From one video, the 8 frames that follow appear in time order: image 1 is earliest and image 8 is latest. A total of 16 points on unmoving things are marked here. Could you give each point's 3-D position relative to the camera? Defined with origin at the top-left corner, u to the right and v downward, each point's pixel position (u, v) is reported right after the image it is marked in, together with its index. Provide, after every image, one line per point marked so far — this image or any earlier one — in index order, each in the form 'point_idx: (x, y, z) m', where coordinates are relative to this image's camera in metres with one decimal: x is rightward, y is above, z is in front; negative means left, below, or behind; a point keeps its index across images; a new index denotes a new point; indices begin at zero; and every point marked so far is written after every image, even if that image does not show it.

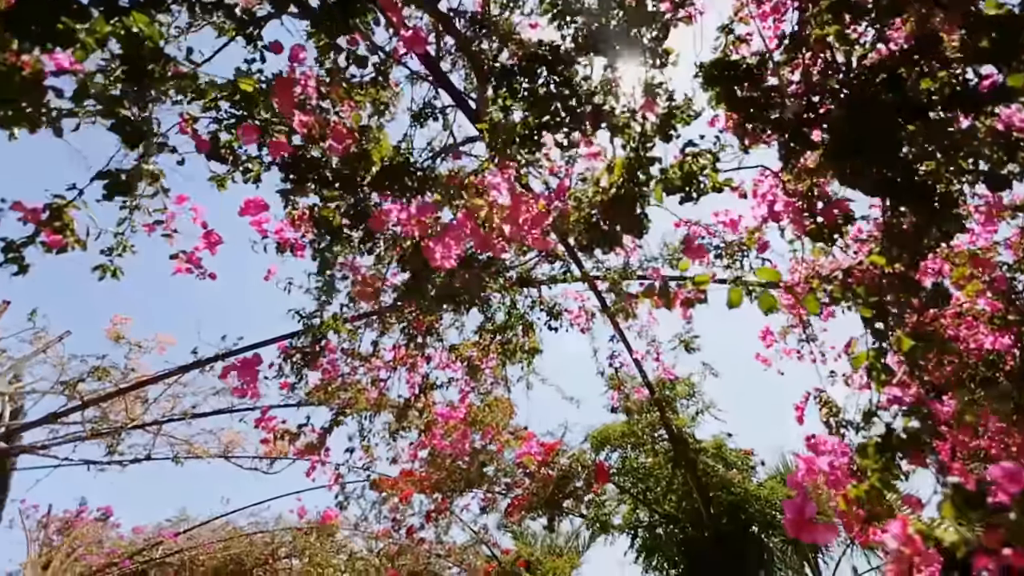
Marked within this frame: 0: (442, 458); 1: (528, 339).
0: (-0.8, -1.9, +5.5) m
1: (+0.1, -0.4, +3.9) m
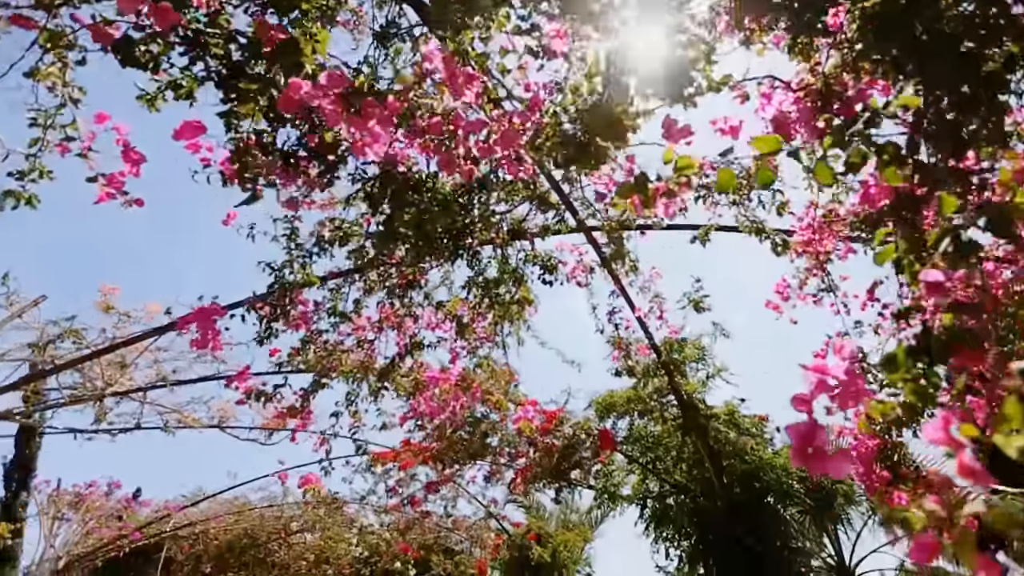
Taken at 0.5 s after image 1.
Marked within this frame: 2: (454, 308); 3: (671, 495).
0: (-0.8, -1.5, +5.3) m
1: (+0.1, -0.1, +3.6) m
2: (-0.5, -0.1, +3.8) m
3: (+1.9, -2.4, +5.5) m
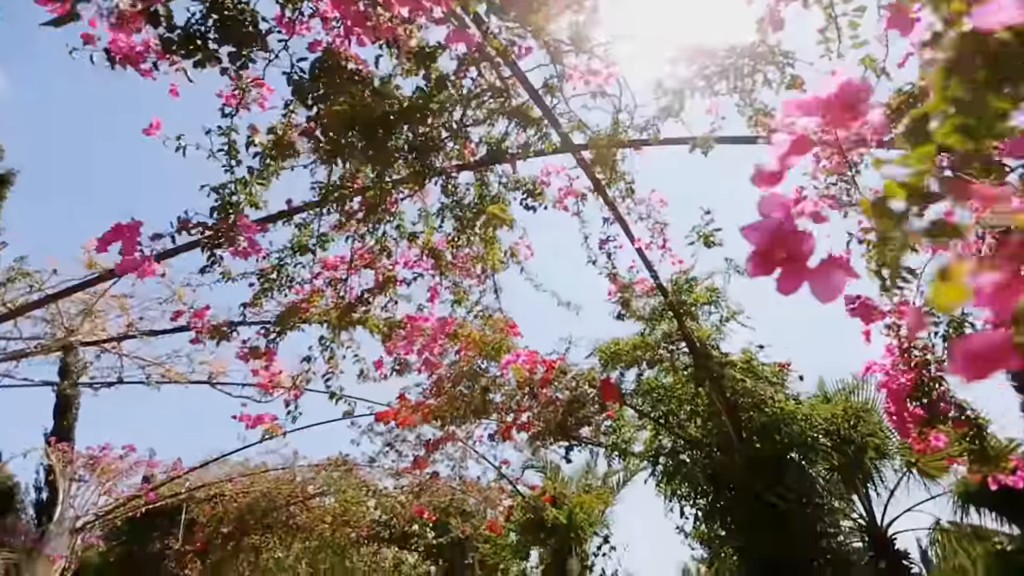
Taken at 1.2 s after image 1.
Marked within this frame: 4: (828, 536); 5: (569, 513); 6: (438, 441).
0: (-0.8, -1.0, +5.1) m
1: (-0.1, +0.4, +3.3) m
2: (-0.6, +0.3, +3.4) m
3: (+1.9, -1.8, +5.2) m
4: (+3.3, -2.6, +4.9) m
5: (+1.0, -3.9, +8.2) m
6: (-1.0, -2.1, +6.6) m
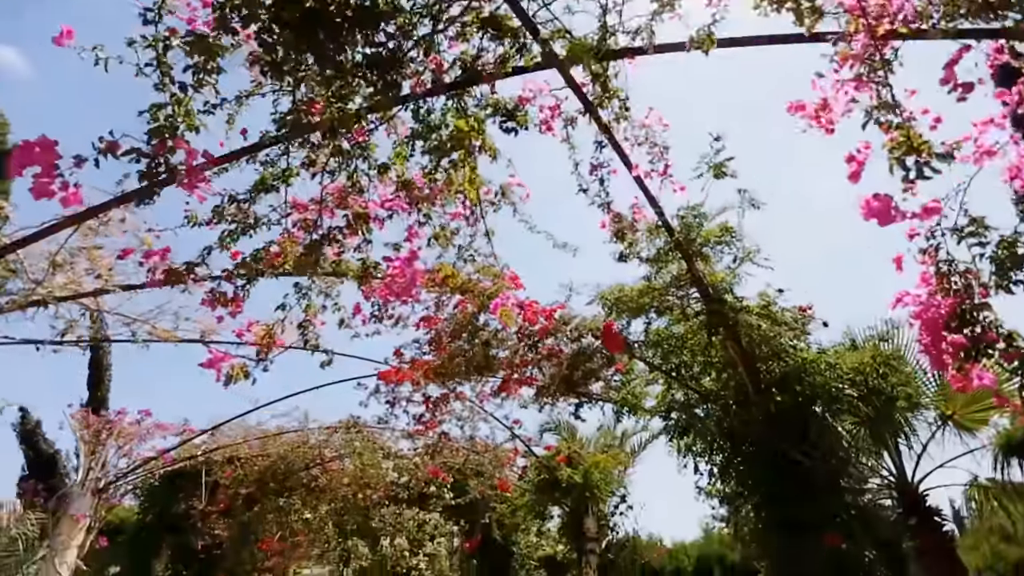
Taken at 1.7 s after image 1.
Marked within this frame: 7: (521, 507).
0: (-0.8, -0.5, +4.9) m
1: (-0.2, +0.8, +3.0) m
2: (-0.7, +0.7, +3.2) m
3: (+1.9, -1.2, +4.9) m
4: (+3.3, -2.0, +4.6) m
5: (+1.2, -3.1, +8.1) m
6: (-0.9, -1.5, +6.4) m
7: (+0.2, -4.2, +9.1) m
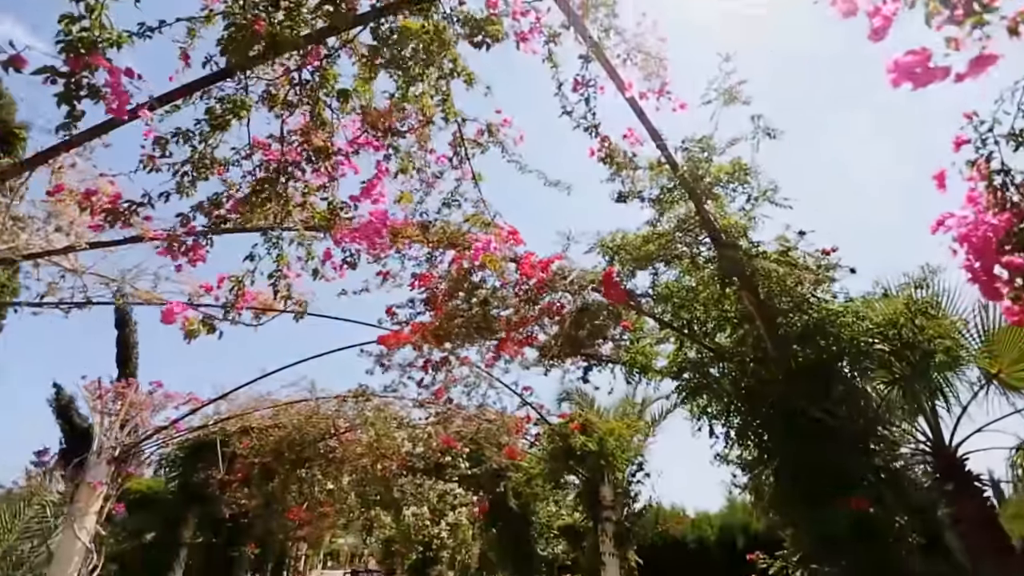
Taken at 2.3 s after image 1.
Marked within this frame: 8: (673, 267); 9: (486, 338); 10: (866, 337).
0: (-0.8, -0.1, +4.7) m
1: (-0.3, +1.1, +2.6) m
2: (-0.8, +1.0, +2.9) m
3: (+1.9, -0.7, +4.6) m
4: (+3.4, -1.5, +4.3) m
5: (+1.4, -2.5, +7.9) m
6: (-0.8, -1.0, +6.3) m
7: (+0.5, -3.5, +9.0) m
8: (+1.4, +0.2, +4.2) m
9: (-0.3, -0.5, +4.9) m
10: (+3.2, -0.4, +4.3) m
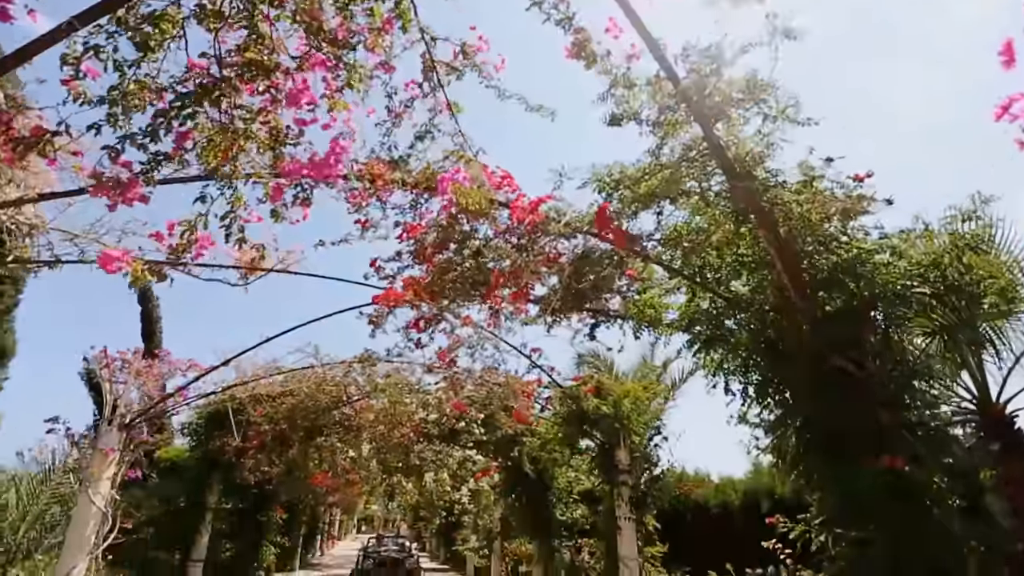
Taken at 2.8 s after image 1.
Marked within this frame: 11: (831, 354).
0: (-0.8, +0.4, +4.4) m
1: (-0.5, +1.5, +2.3) m
2: (-1.0, +1.4, +2.5) m
3: (+1.9, -0.2, +4.2) m
4: (+3.3, -1.0, +3.8) m
5: (+1.6, -1.8, +7.6) m
6: (-0.8, -0.5, +6.0) m
7: (+0.7, -2.8, +8.8) m
8: (+1.3, +0.6, +3.8) m
9: (-0.3, -0.1, +4.6) m
10: (+3.1, +0.1, +3.8) m
11: (+2.5, -0.5, +3.8) m
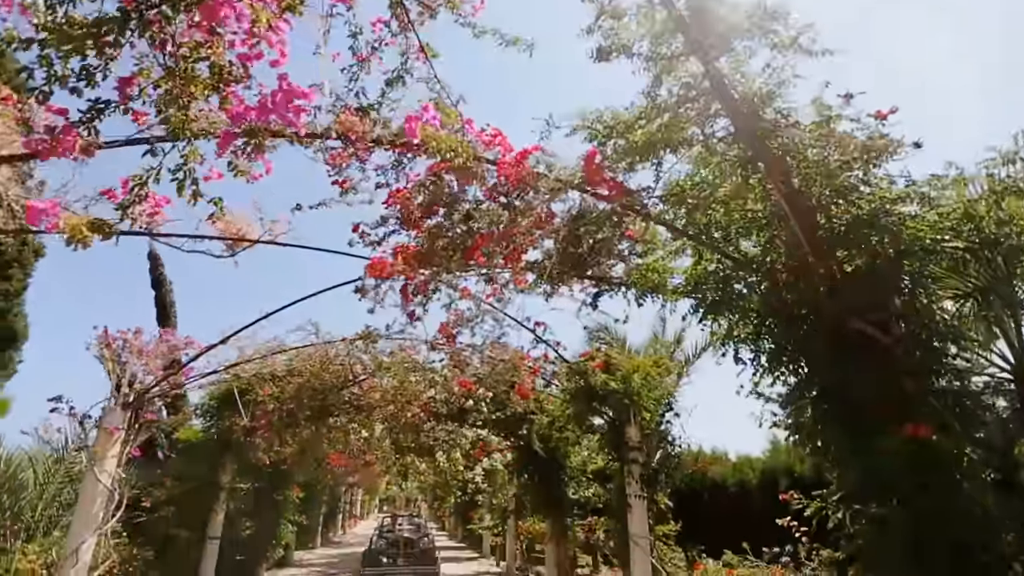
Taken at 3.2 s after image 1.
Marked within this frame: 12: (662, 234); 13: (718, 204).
0: (-0.9, +0.6, +4.1) m
1: (-0.7, +1.7, +2.0) m
2: (-1.1, +1.6, +2.3) m
3: (+1.8, +0.1, +3.9) m
4: (+3.3, -0.7, +3.5) m
5: (+1.7, -1.4, +7.4) m
6: (-0.7, -0.2, +5.8) m
7: (+0.9, -2.4, +8.6) m
8: (+1.2, +0.9, +3.5) m
9: (-0.3, +0.2, +4.4) m
10: (+3.0, +0.4, +3.5) m
11: (+2.4, -0.2, +3.5) m
12: (+1.3, +0.5, +4.1) m
13: (+1.5, +0.6, +3.6) m
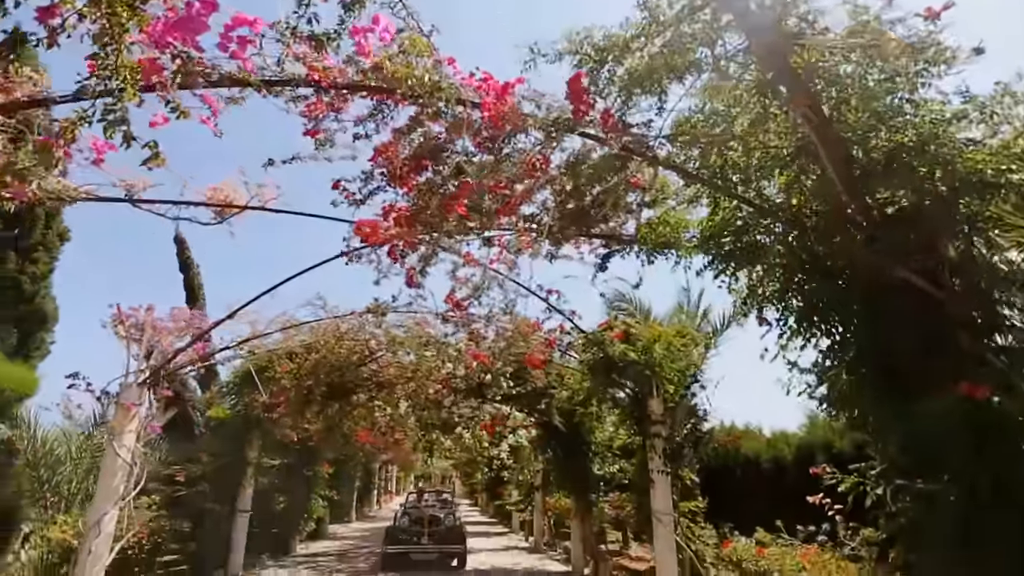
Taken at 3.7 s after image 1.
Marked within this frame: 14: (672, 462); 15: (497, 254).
0: (-0.9, +0.9, +3.8) m
1: (-0.9, +1.9, +1.6) m
2: (-1.3, +1.8, +1.9) m
3: (+1.8, +0.4, +3.4) m
4: (+3.2, -0.3, +3.0) m
5: (+1.9, -0.9, +7.0) m
6: (-0.7, +0.2, +5.5) m
7: (+1.2, -1.8, +8.3) m
8: (+1.1, +1.3, +3.0) m
9: (-0.4, +0.6, +4.0) m
10: (+2.9, +0.8, +2.9) m
11: (+2.4, +0.2, +3.0) m
12: (+1.2, +0.8, +3.7) m
13: (+1.5, +1.0, +3.2) m
14: (+2.4, -2.6, +7.1) m
15: (-0.2, +0.4, +4.9) m
